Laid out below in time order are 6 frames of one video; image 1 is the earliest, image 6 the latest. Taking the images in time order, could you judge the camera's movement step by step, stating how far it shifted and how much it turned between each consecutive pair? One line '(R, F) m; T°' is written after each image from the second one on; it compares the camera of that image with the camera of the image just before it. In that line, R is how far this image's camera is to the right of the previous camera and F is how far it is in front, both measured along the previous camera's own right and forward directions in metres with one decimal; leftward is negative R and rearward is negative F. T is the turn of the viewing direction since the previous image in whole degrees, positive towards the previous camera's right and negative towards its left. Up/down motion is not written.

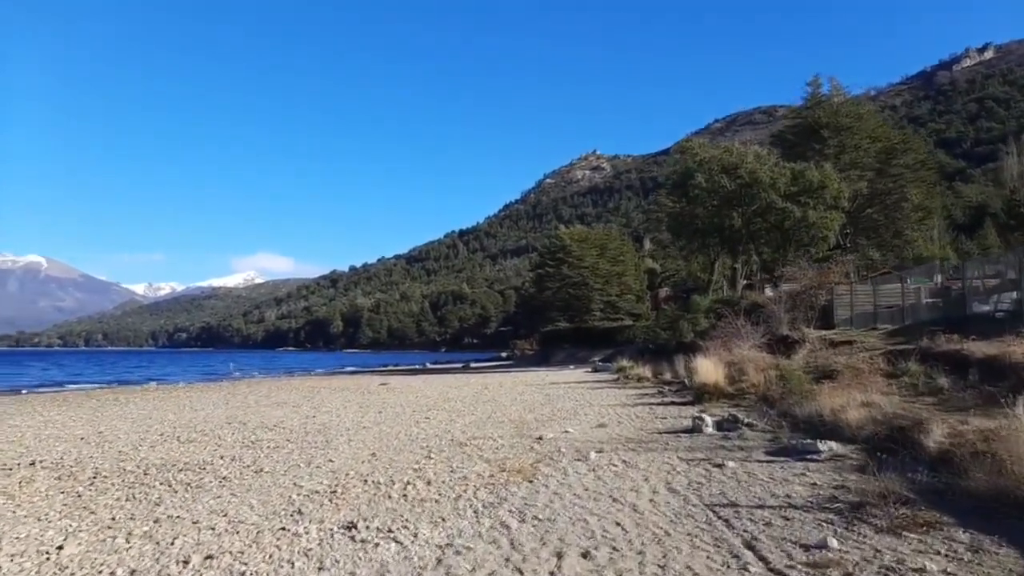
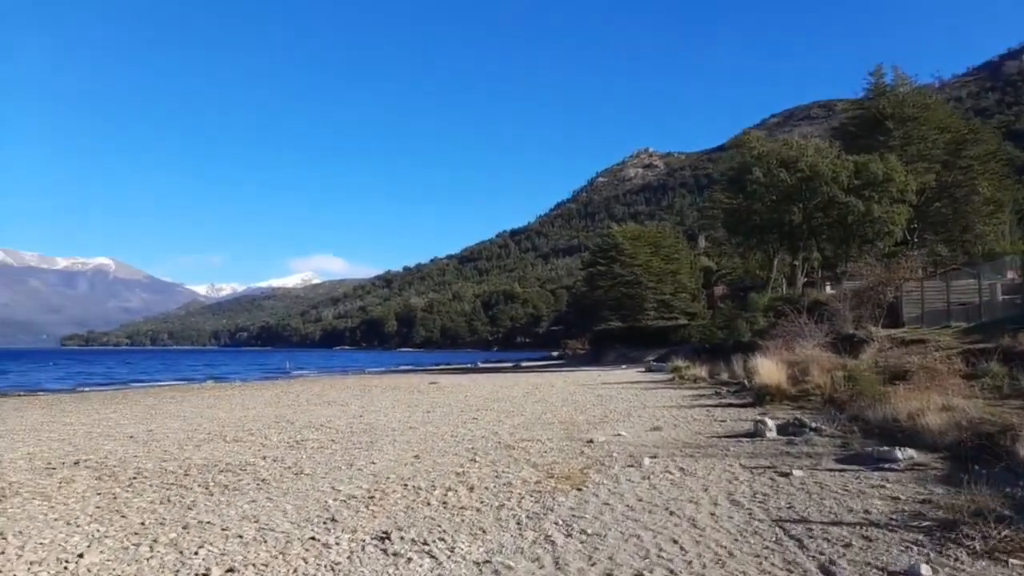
(+0.1, +0.6) m; -4°
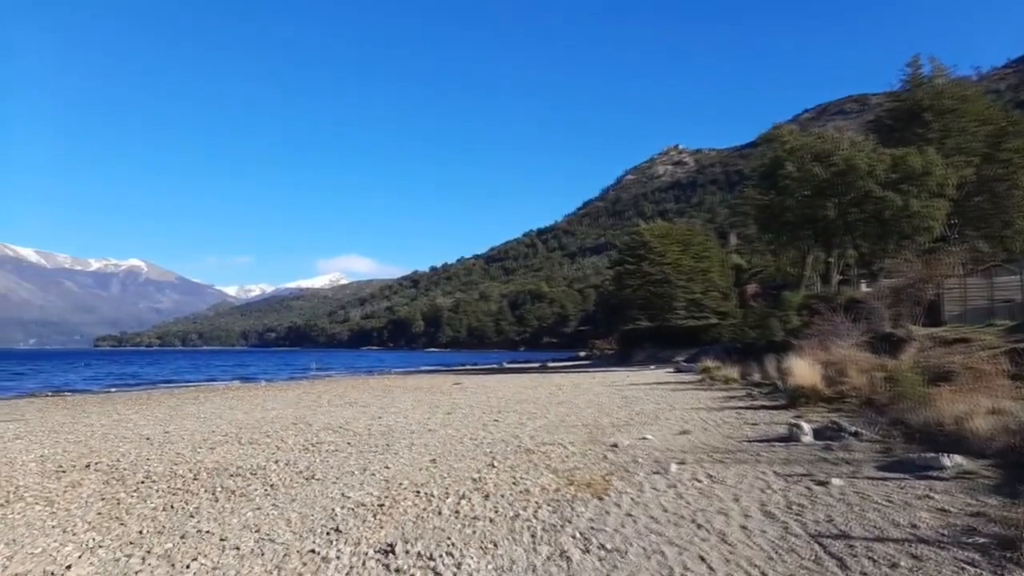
(+0.1, +0.5) m; -2°
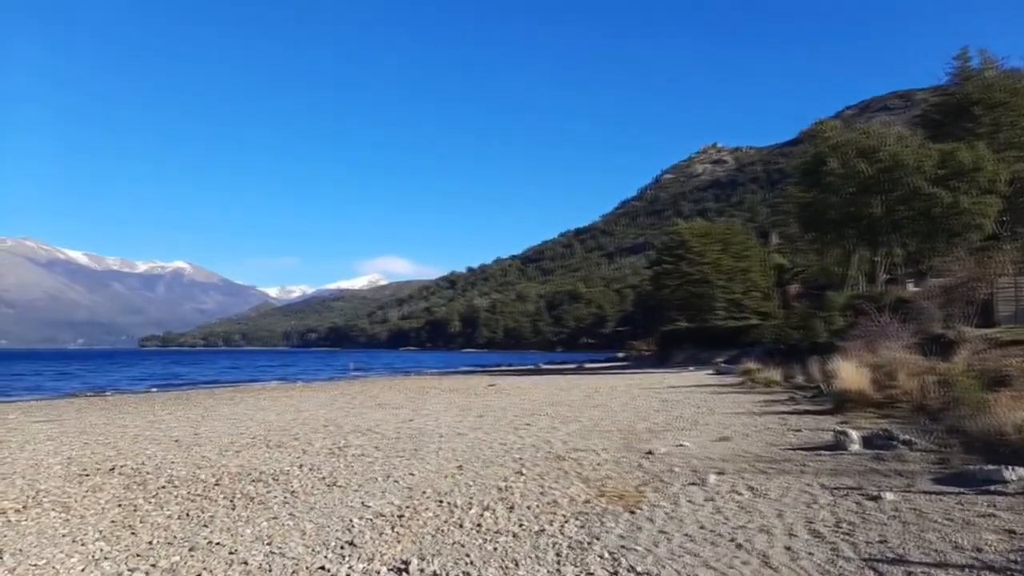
(+0.1, +0.5) m; -3°
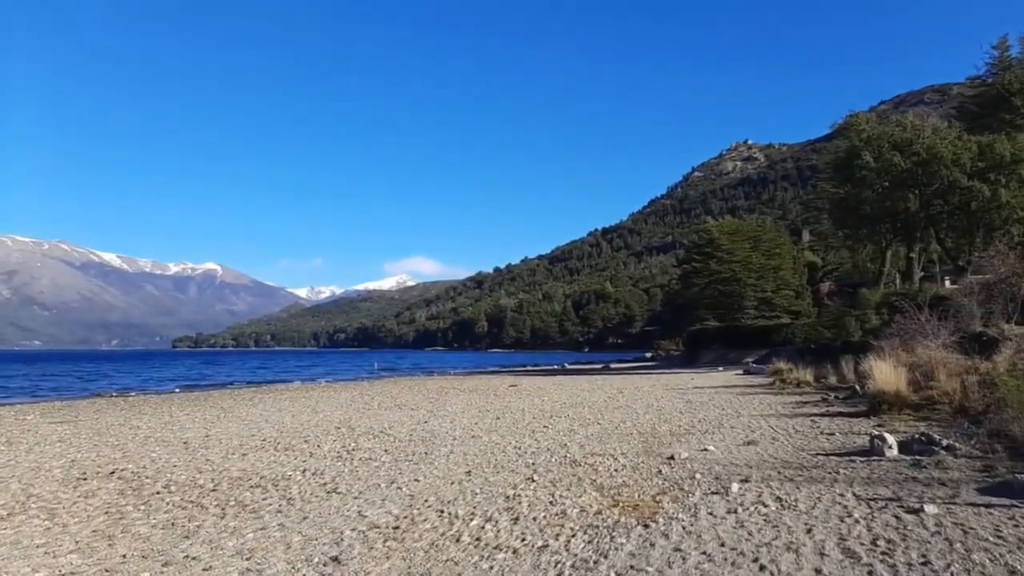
(+0.2, +0.7) m; -2°
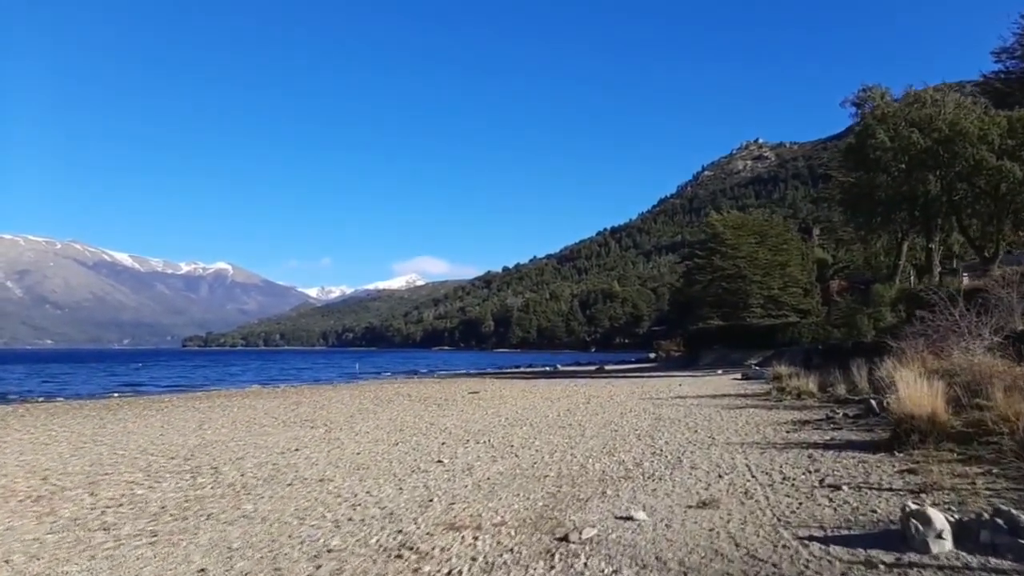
(+2.0, +5.0) m; -1°
